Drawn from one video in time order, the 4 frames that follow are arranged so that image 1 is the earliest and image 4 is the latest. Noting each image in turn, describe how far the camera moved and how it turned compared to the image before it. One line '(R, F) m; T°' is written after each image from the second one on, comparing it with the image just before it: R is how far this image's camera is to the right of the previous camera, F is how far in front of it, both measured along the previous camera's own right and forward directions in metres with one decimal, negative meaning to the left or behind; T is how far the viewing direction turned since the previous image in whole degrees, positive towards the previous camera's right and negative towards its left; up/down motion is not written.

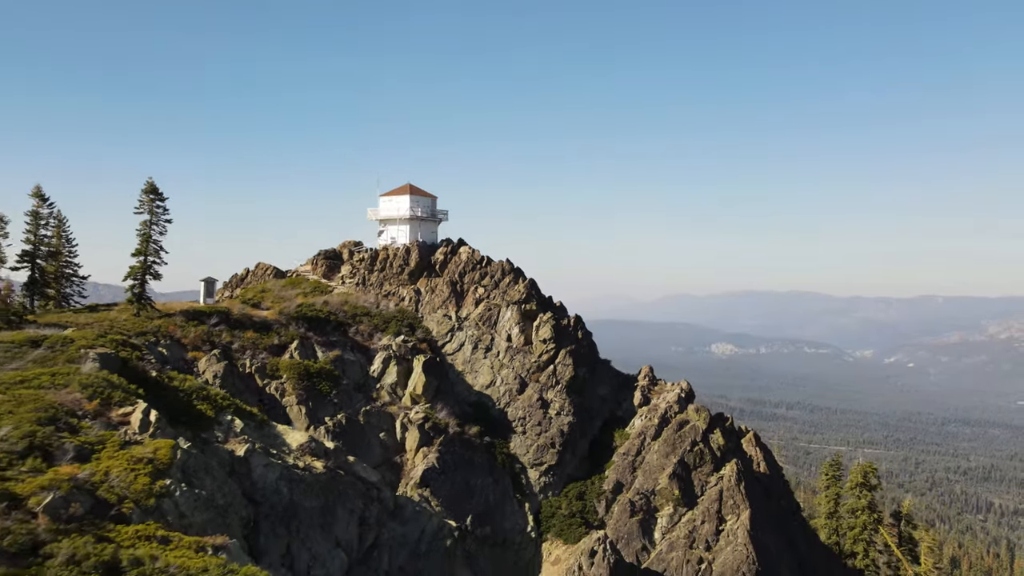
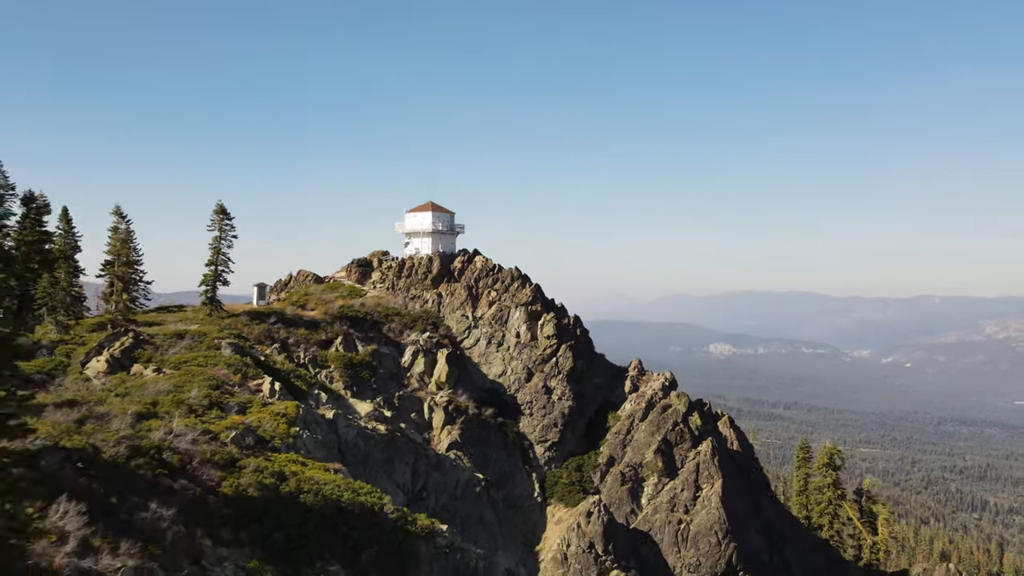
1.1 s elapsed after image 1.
(-0.5, -4.8) m; 0°
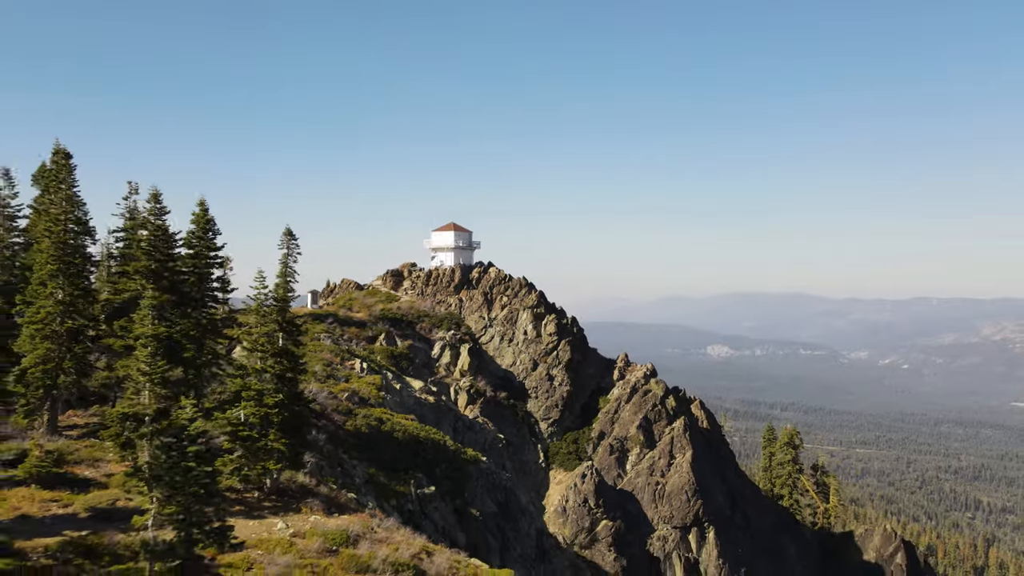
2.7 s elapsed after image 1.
(-0.7, -7.2) m; 0°
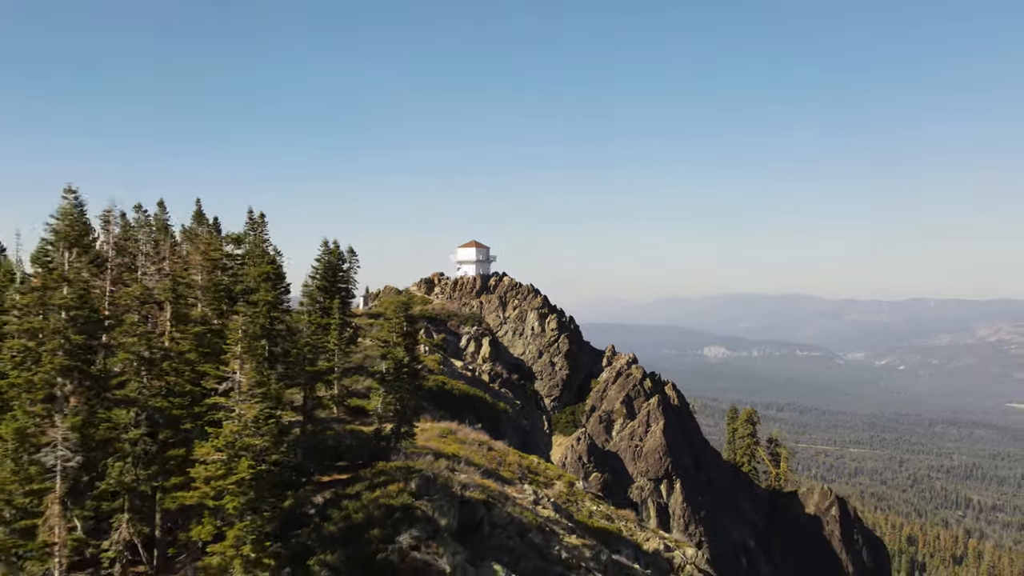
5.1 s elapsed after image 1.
(-1.0, -10.6) m; 0°
